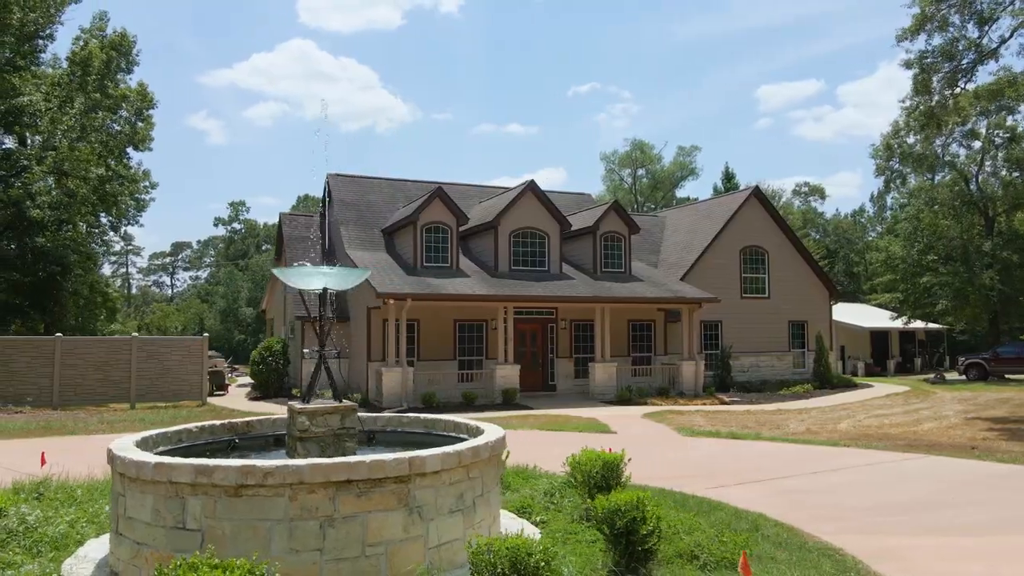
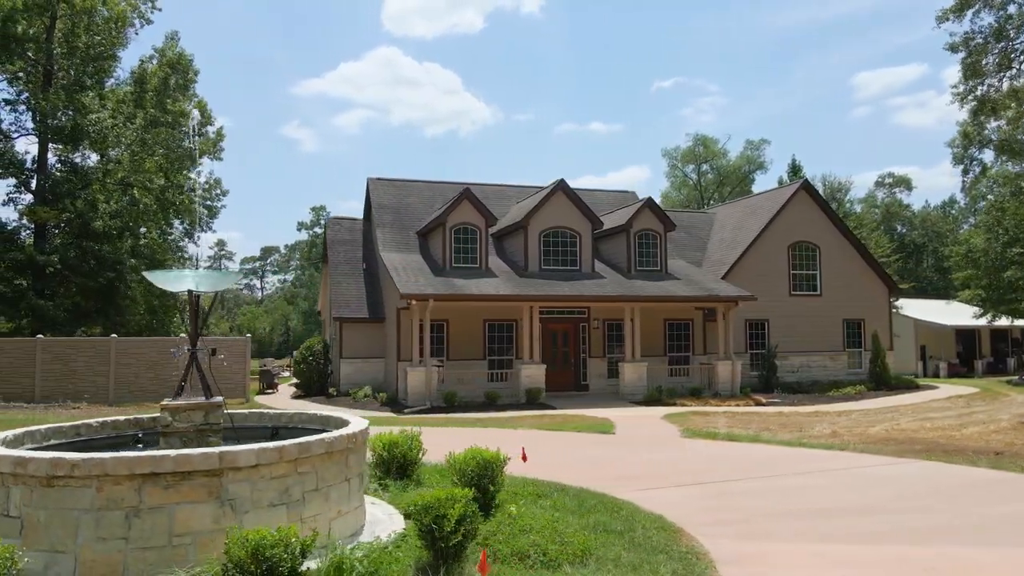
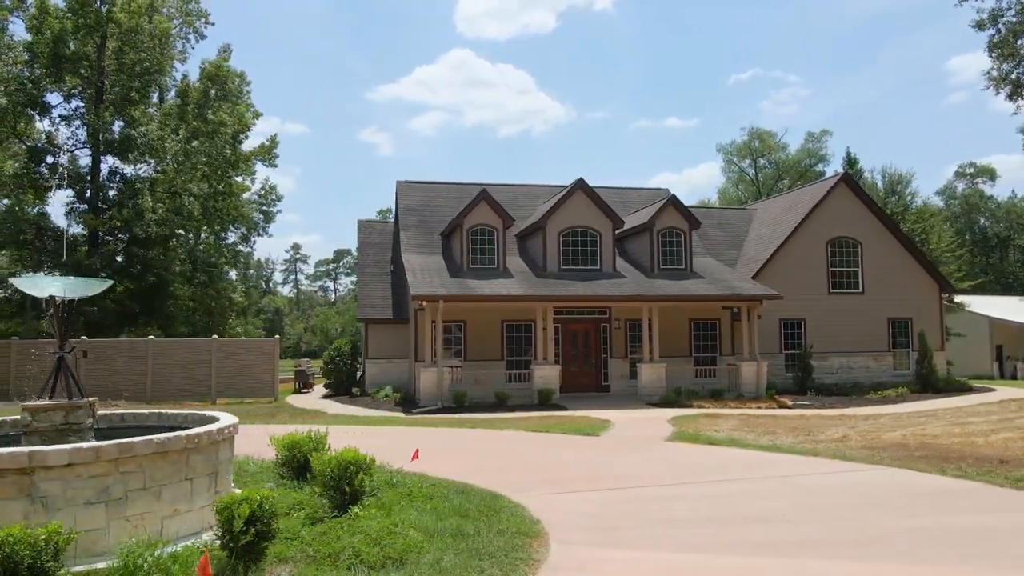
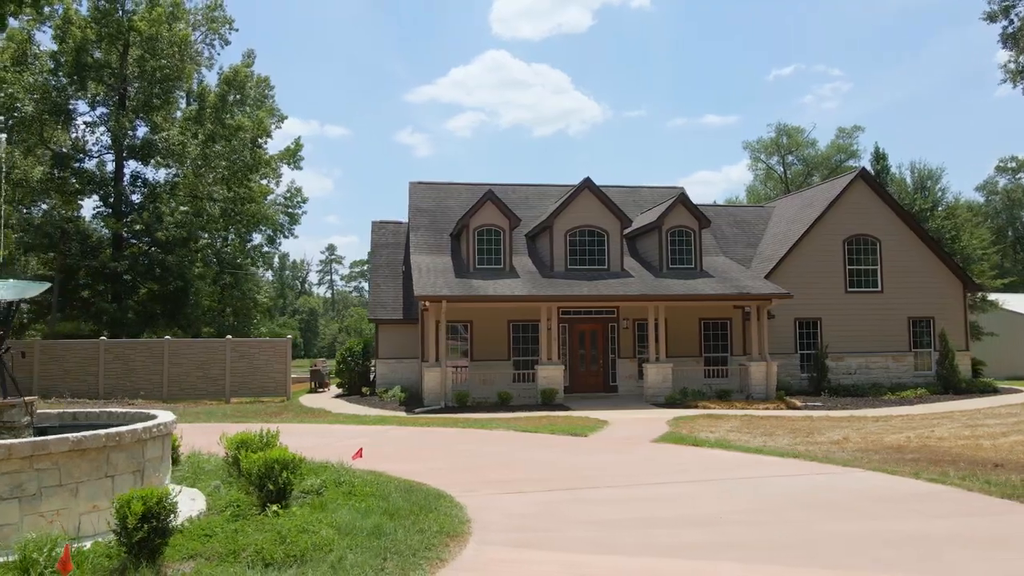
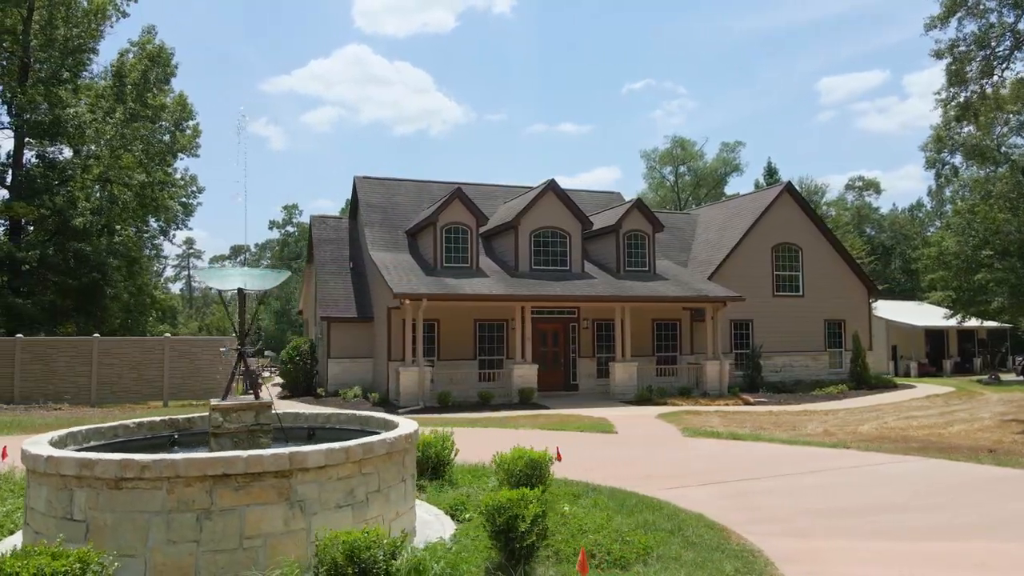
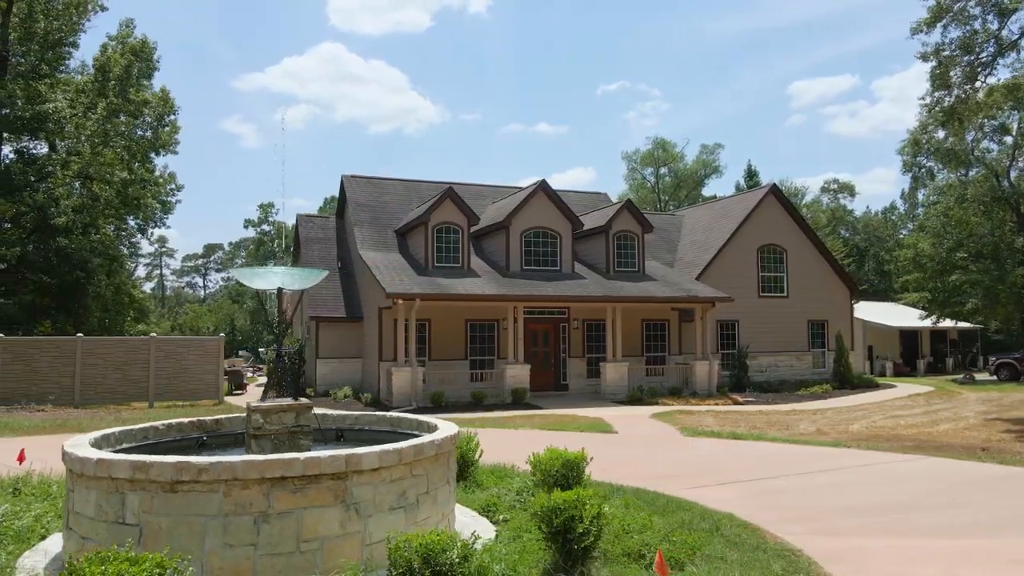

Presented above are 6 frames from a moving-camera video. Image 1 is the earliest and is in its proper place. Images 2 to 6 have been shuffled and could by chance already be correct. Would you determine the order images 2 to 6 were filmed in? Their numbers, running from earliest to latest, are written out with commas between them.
6, 5, 2, 3, 4
